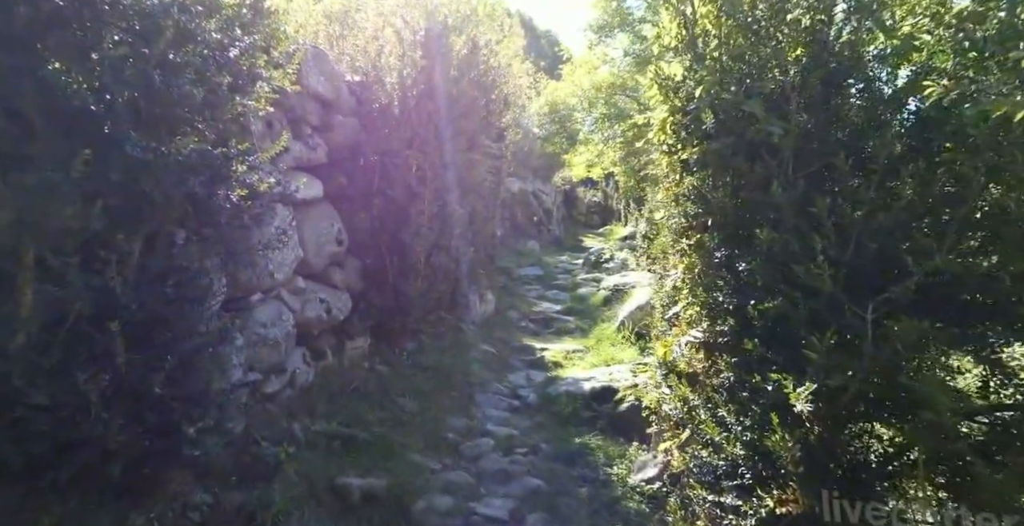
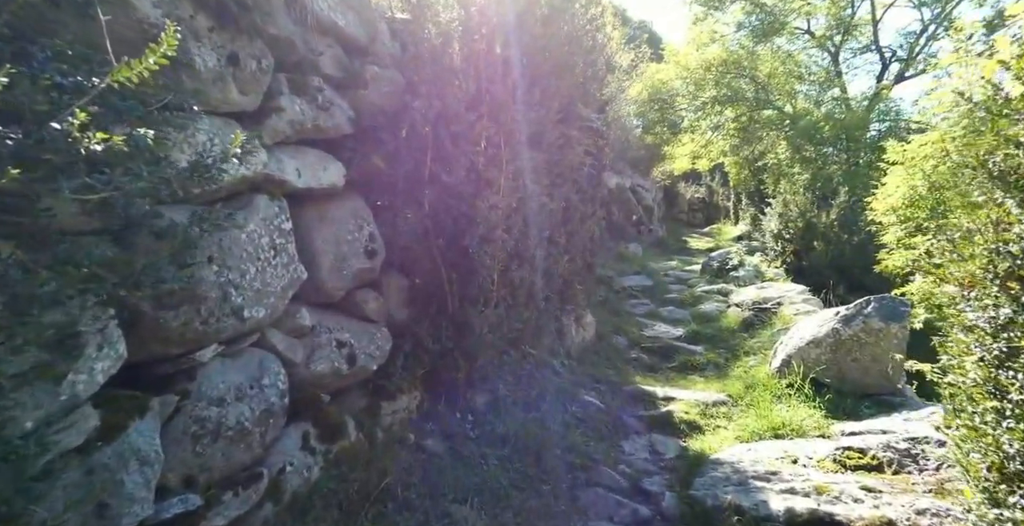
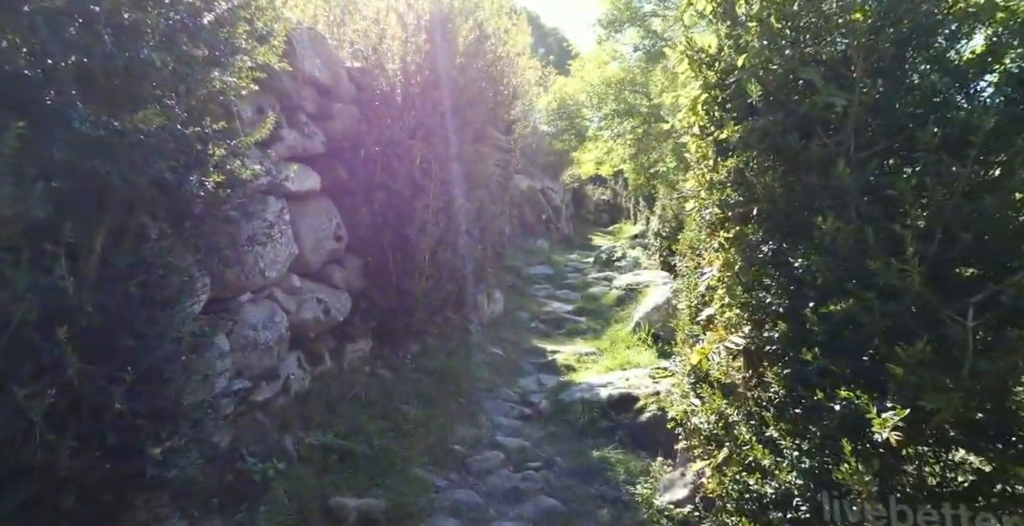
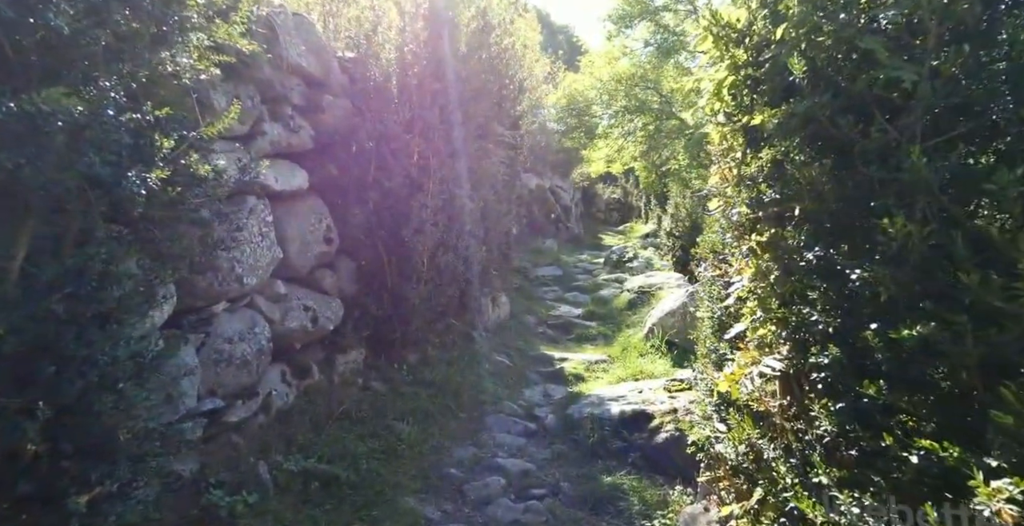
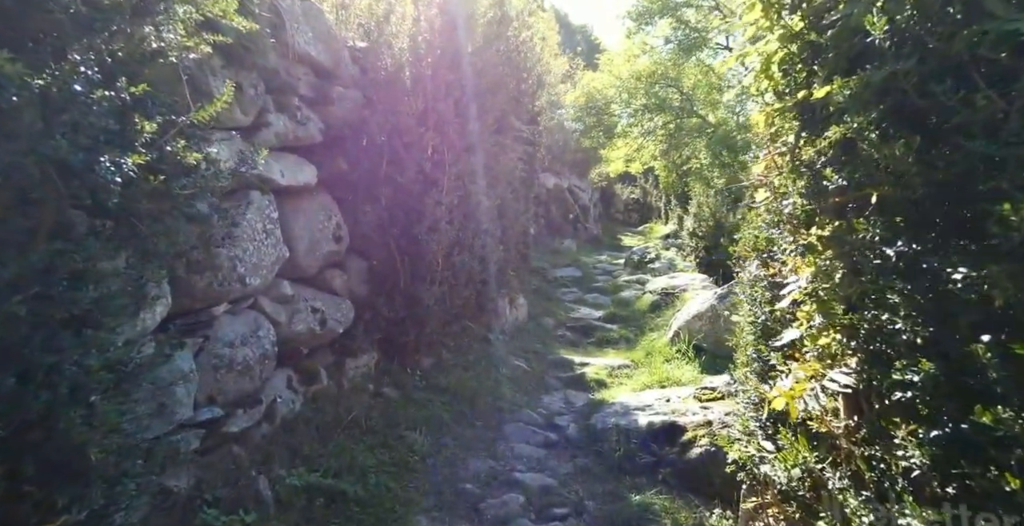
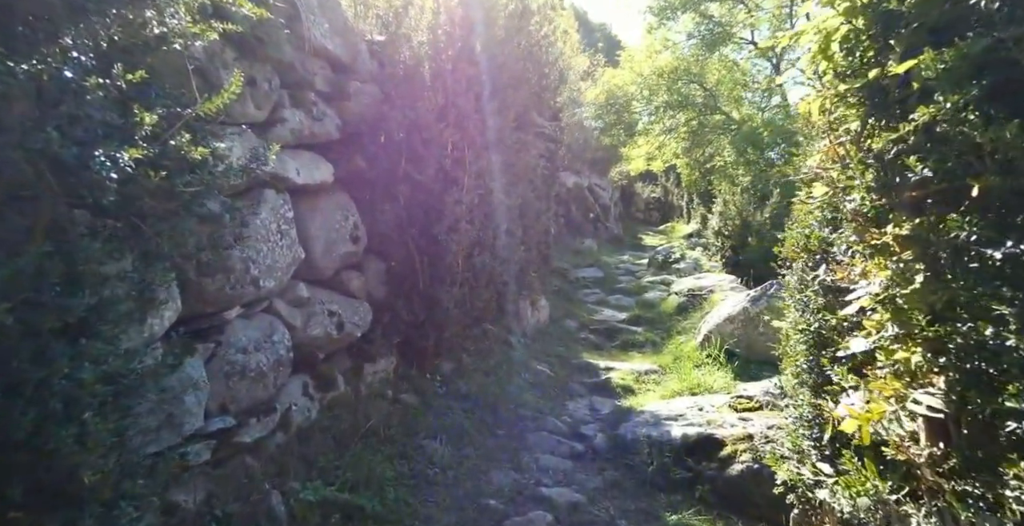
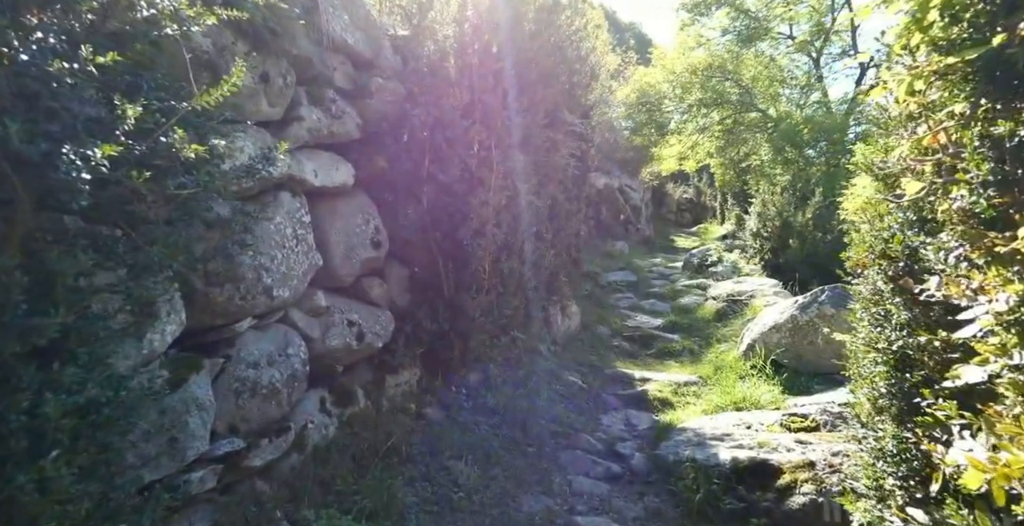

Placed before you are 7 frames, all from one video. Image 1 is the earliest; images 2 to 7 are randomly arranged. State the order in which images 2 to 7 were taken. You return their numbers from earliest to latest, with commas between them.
3, 4, 5, 6, 7, 2
